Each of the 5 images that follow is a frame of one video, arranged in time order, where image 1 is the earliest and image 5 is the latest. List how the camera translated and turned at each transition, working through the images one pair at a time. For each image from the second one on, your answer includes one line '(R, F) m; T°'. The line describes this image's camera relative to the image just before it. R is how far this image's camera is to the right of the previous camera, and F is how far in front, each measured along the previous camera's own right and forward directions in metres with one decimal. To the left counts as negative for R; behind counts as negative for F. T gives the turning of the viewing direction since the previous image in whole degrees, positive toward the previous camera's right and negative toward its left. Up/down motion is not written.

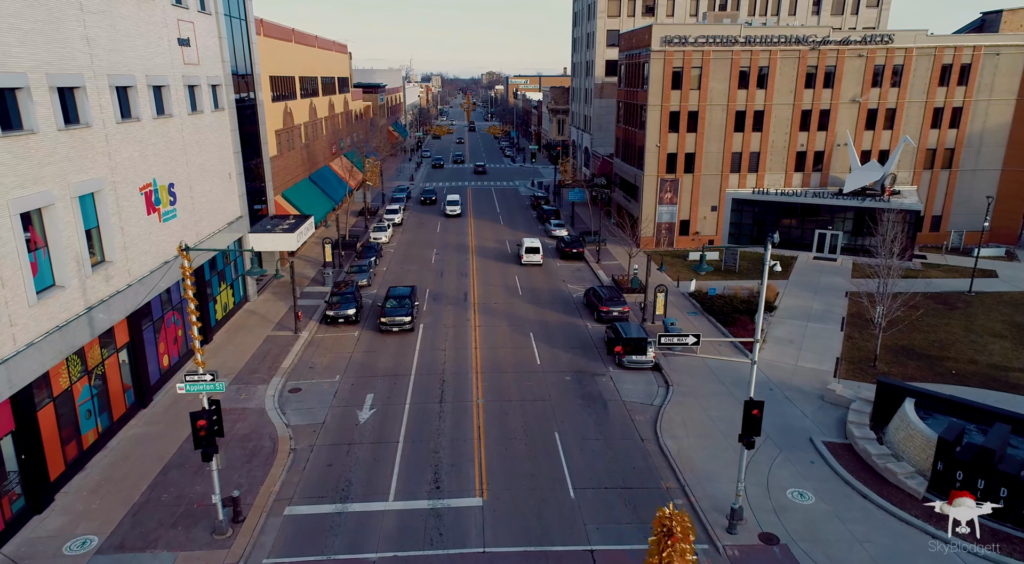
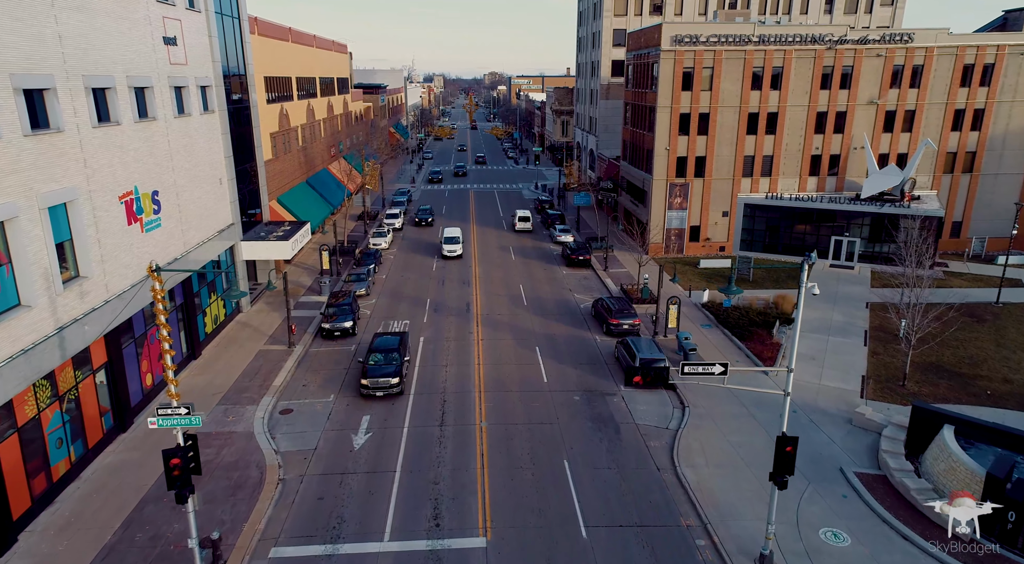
(-0.1, +1.7) m; 0°
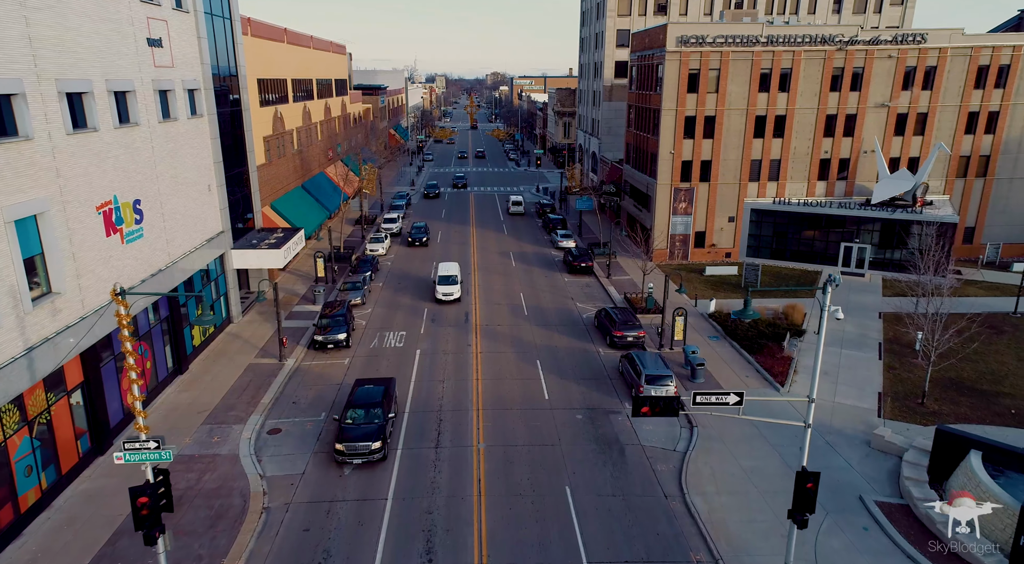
(+0.1, +1.2) m; 0°
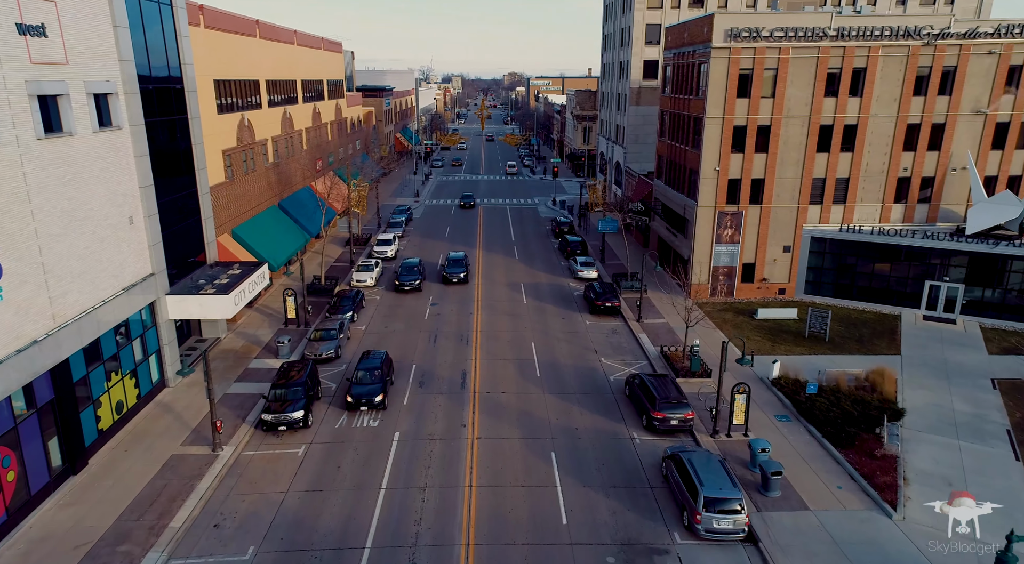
(+0.3, +7.4) m; -1°
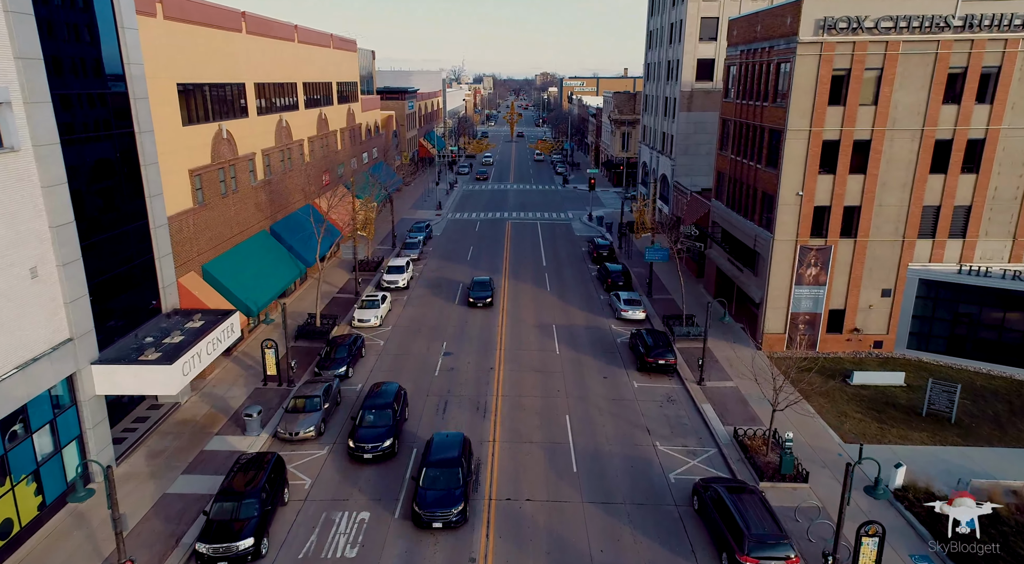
(0.0, +6.8) m; -3°
